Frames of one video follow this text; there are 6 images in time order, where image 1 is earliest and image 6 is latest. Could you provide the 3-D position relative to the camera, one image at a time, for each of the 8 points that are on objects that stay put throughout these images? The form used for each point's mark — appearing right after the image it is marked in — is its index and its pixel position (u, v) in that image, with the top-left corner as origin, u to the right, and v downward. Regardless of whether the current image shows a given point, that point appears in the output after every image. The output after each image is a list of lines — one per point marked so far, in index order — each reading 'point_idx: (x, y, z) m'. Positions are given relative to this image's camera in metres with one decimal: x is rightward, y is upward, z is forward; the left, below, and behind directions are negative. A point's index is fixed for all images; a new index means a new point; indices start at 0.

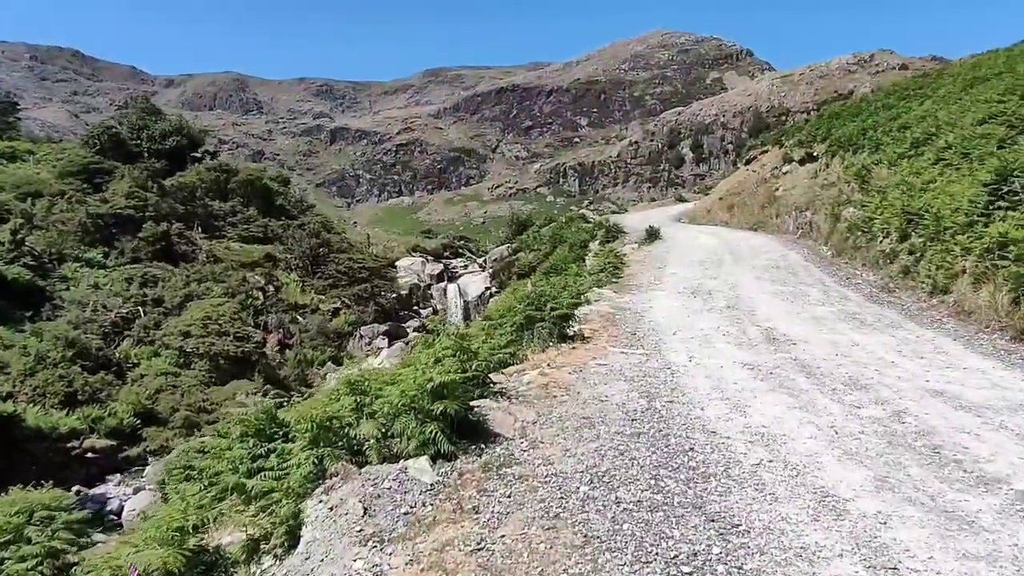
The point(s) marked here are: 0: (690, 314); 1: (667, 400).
0: (+2.4, -0.4, +11.9) m
1: (+1.1, -0.8, +6.2) m
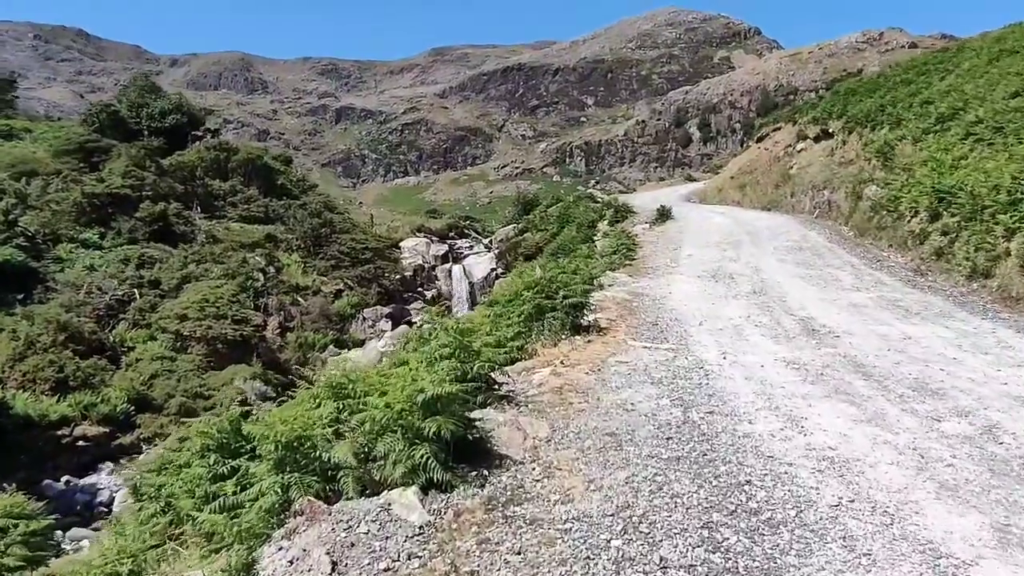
0: (+2.5, -0.2, +10.9) m
1: (+1.2, -0.7, +5.2) m
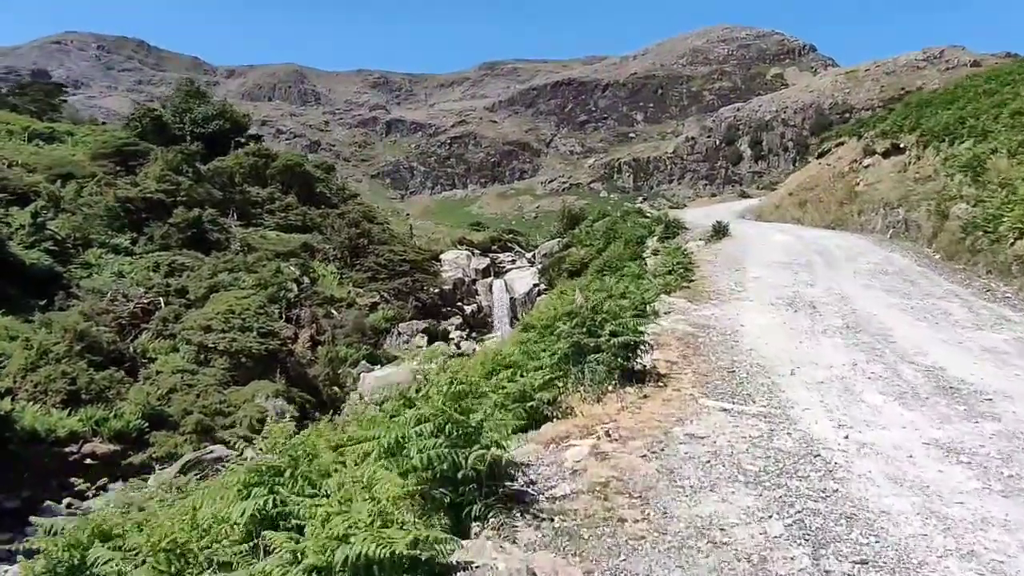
0: (+2.9, -0.5, +8.7) m
1: (+1.2, -1.0, +3.1) m
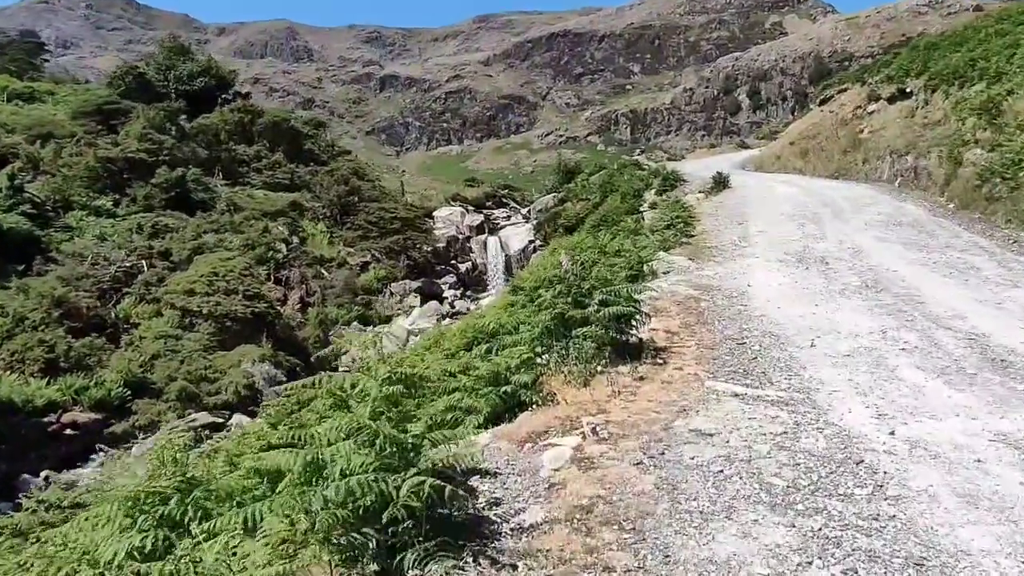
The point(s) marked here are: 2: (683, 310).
0: (+2.7, -0.1, +7.7) m
1: (+1.1, -0.9, +2.2) m
2: (+1.4, -0.2, +7.2) m
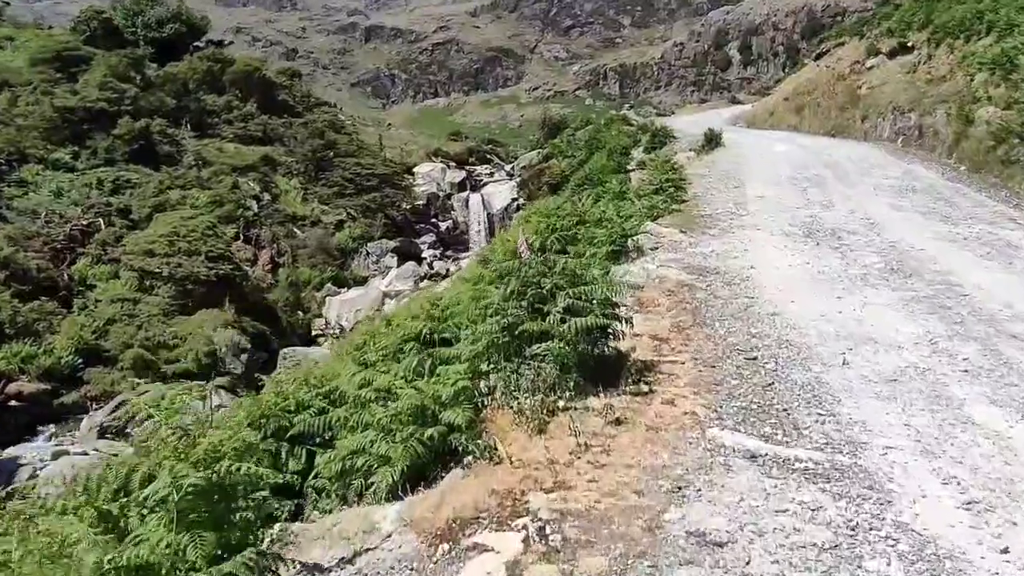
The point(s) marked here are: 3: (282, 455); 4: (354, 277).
0: (+2.4, 0.0, +6.3) m
1: (+0.8, -1.1, +0.8) m
2: (+1.1, -0.1, +5.8) m
3: (-1.2, -0.9, +4.6) m
4: (-3.7, +0.2, +19.7) m
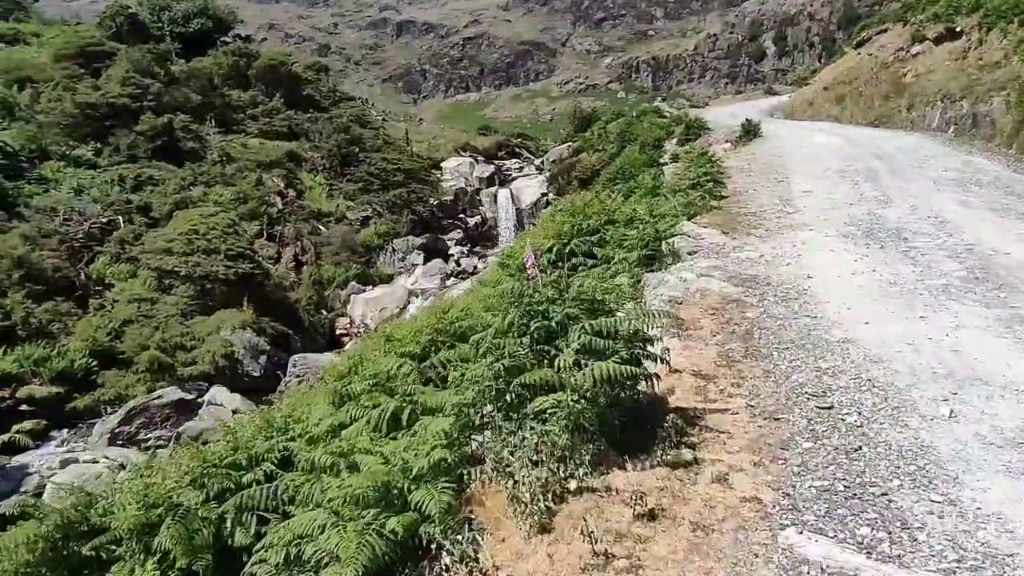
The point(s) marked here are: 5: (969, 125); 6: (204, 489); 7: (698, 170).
0: (+2.4, -0.1, +5.2) m
1: (+0.7, -1.2, -0.3) m
2: (+1.1, -0.2, +4.8) m
3: (-1.2, -1.0, +3.6) m
4: (-3.1, +0.2, +18.8) m
5: (+9.7, +3.4, +18.0) m
6: (-1.4, -0.9, +3.8) m
7: (+2.7, +1.7, +12.6) m
